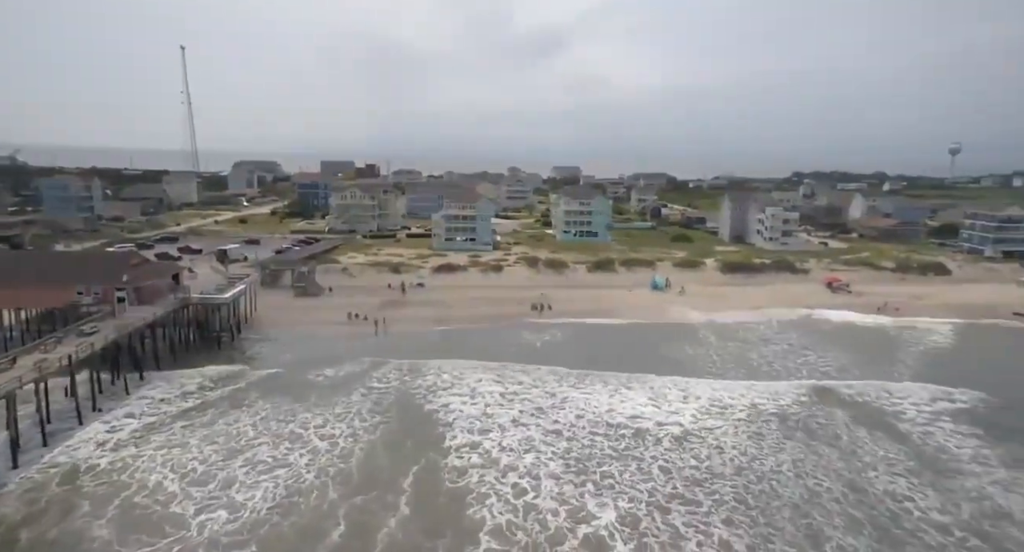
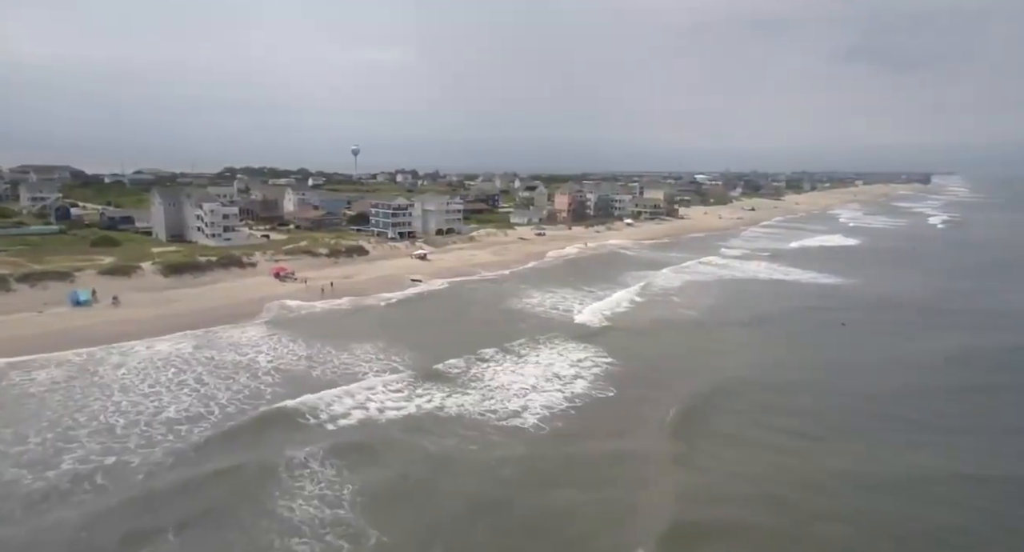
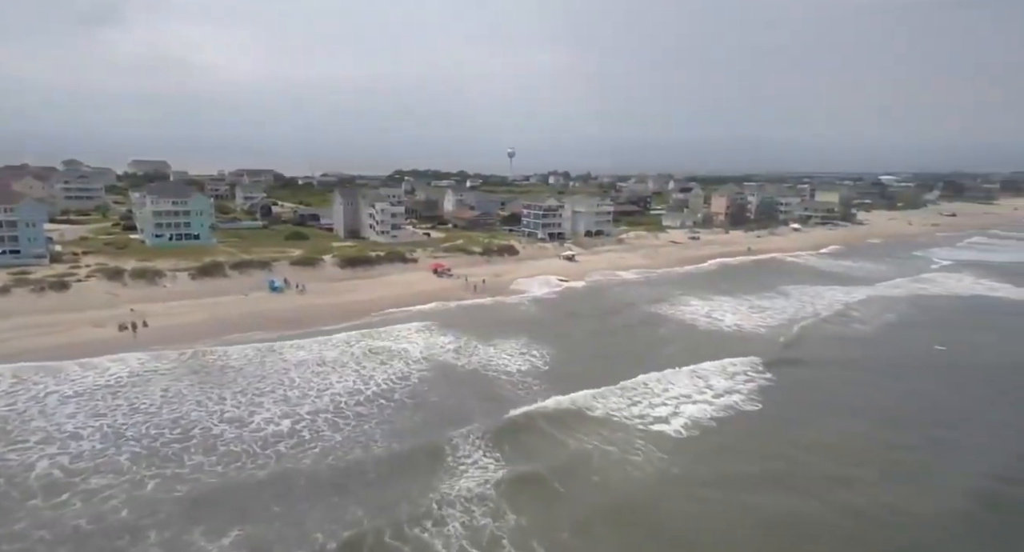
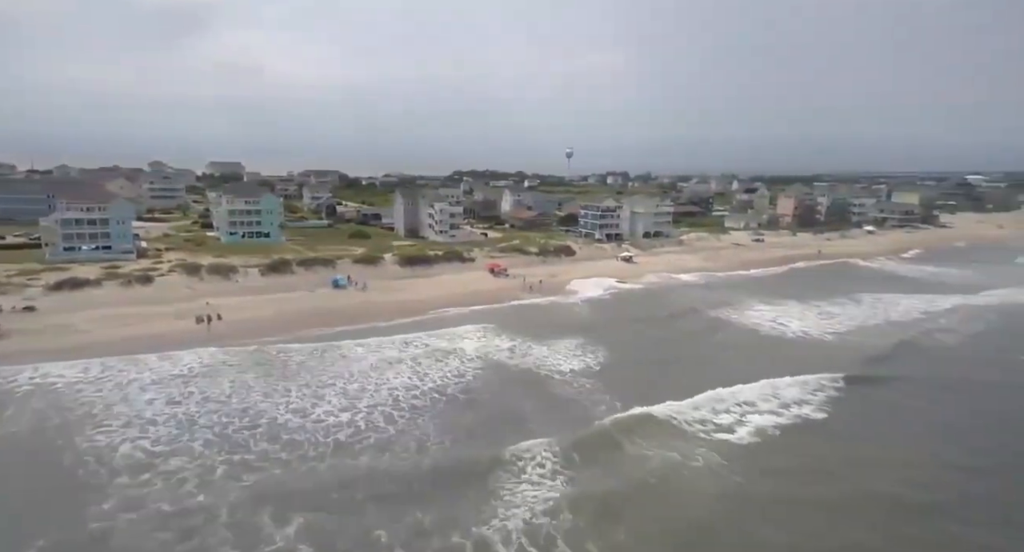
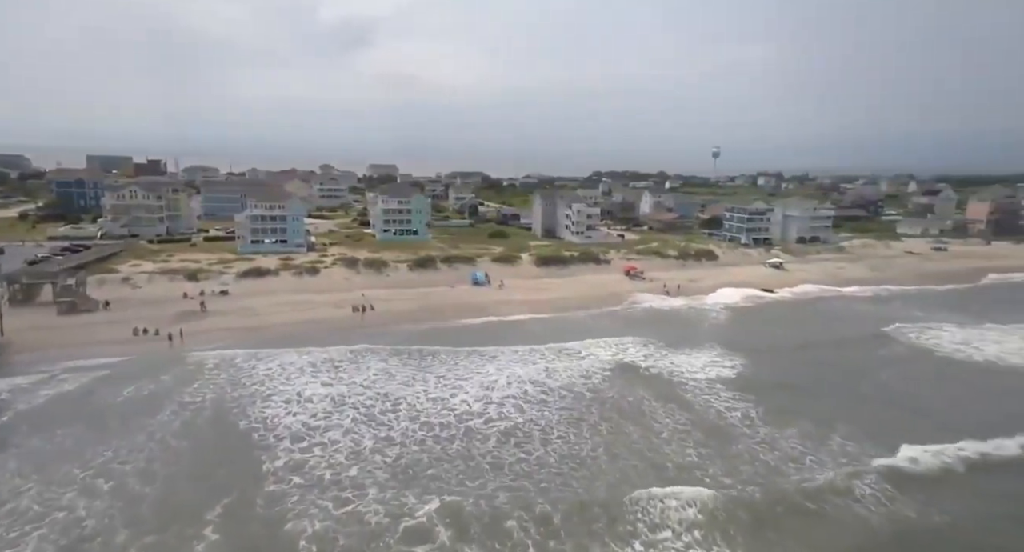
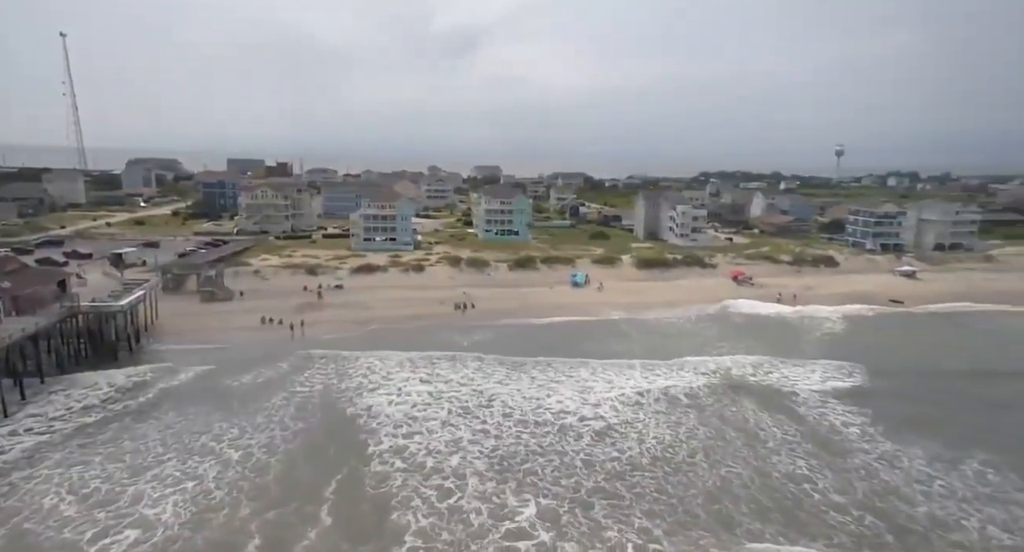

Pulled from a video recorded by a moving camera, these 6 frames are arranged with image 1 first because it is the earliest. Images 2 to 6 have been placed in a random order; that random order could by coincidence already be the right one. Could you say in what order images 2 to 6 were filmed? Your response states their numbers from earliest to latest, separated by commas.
6, 5, 4, 3, 2
